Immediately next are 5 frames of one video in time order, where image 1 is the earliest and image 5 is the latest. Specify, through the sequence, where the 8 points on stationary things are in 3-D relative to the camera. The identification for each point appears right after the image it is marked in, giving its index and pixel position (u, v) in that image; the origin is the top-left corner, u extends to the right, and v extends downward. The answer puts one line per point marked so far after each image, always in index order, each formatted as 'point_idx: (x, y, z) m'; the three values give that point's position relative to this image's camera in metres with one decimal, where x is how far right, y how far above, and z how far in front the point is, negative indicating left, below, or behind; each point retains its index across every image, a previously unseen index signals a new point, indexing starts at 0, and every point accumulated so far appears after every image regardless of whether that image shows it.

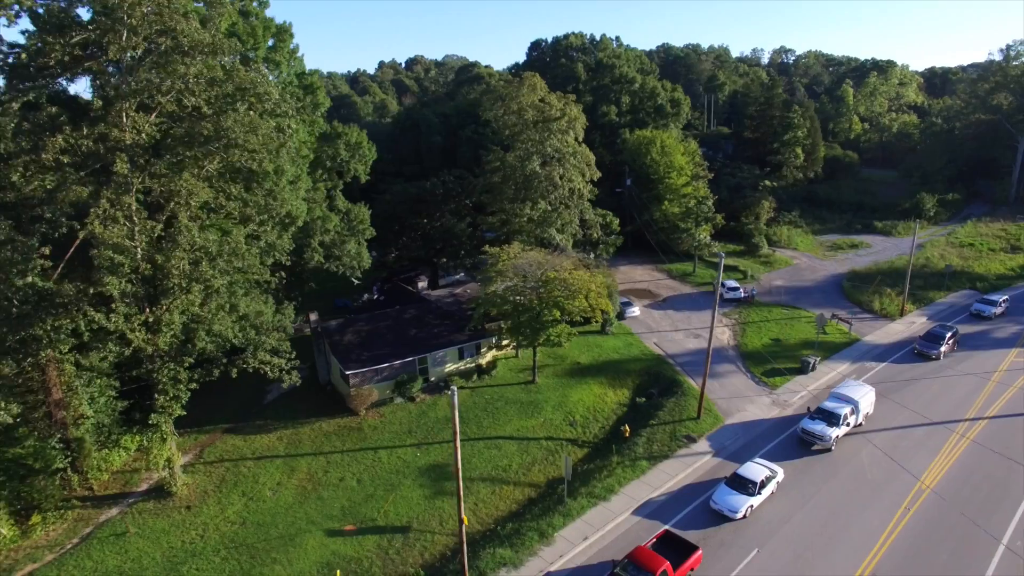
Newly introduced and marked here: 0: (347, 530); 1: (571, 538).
0: (-5.1, -7.5, +18.8) m
1: (+1.9, -7.6, +18.8) m
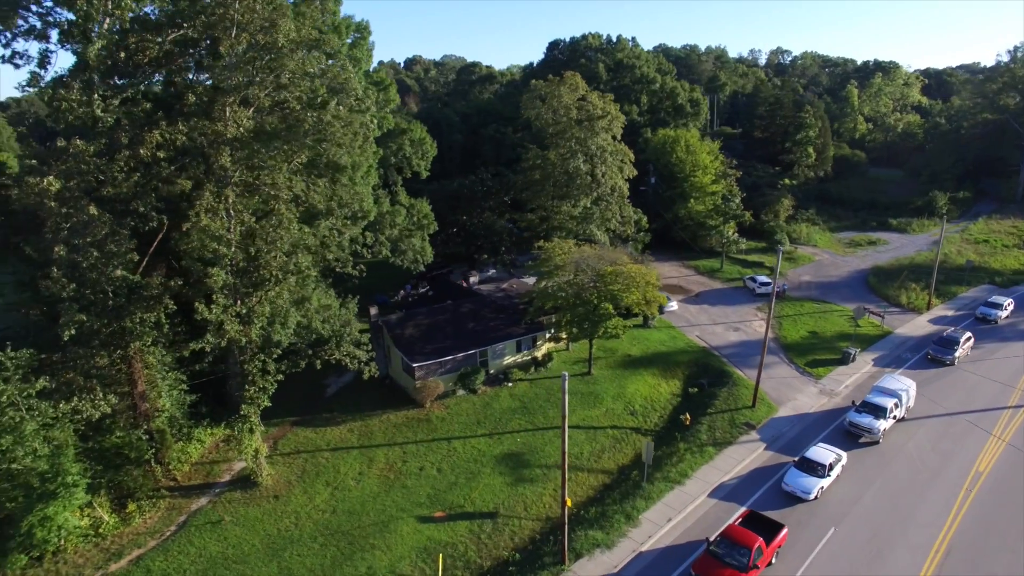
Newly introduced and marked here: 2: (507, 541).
0: (-2.3, -7.2, +19.2) m
1: (+4.6, -7.3, +19.4) m
2: (-0.2, -7.7, +18.7) m
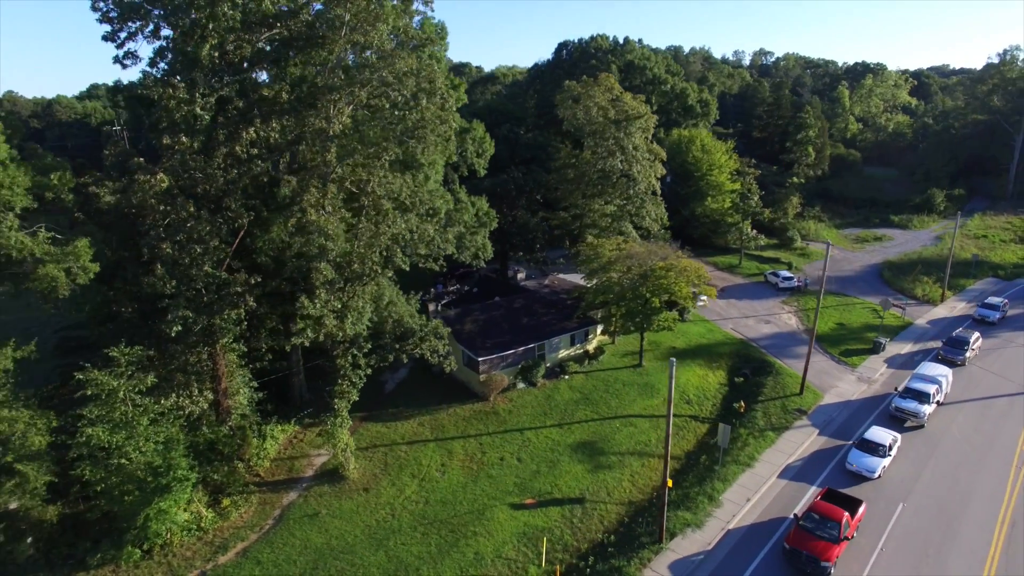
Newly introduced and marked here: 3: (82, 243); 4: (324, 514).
0: (+0.5, -7.0, +19.8) m
1: (+7.4, -7.1, +20.3) m
2: (+2.7, -7.5, +19.4) m
3: (-11.2, +1.2, +15.9) m
4: (-5.9, -7.1, +19.2) m
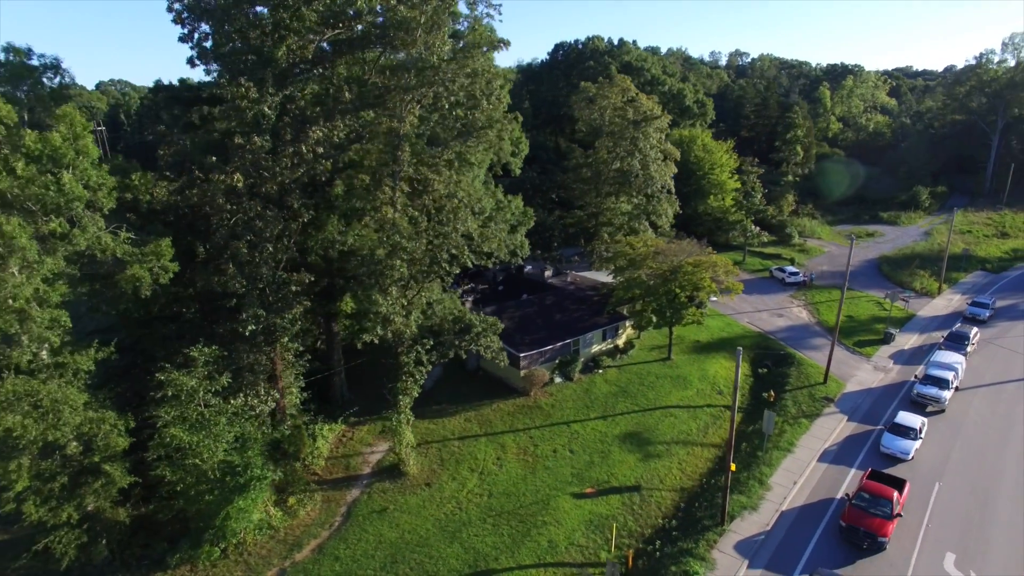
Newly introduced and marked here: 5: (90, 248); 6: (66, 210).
0: (+2.6, -6.8, +20.4) m
1: (+9.4, -6.8, +21.2) m
2: (+4.8, -7.3, +20.0) m
3: (-9.1, +1.2, +15.9) m
4: (-3.9, -7.0, +19.5) m
5: (-10.5, +1.0, +15.2) m
6: (-10.4, +1.8, +14.3) m
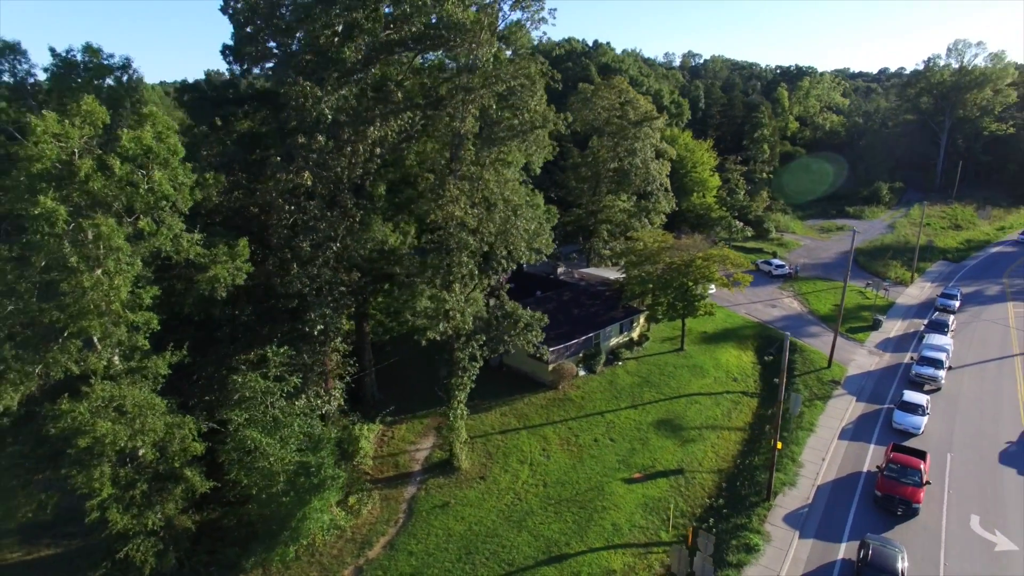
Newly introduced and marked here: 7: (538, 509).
0: (+4.3, -6.6, +21.2) m
1: (+11.1, -6.4, +22.5) m
2: (+6.6, -7.0, +21.0) m
3: (-7.1, +1.1, +15.8) m
4: (-2.0, -7.0, +19.7) m
5: (-8.5, +1.0, +15.0) m
6: (-8.3, +1.8, +14.1) m
7: (+0.7, -7.1, +19.5) m
